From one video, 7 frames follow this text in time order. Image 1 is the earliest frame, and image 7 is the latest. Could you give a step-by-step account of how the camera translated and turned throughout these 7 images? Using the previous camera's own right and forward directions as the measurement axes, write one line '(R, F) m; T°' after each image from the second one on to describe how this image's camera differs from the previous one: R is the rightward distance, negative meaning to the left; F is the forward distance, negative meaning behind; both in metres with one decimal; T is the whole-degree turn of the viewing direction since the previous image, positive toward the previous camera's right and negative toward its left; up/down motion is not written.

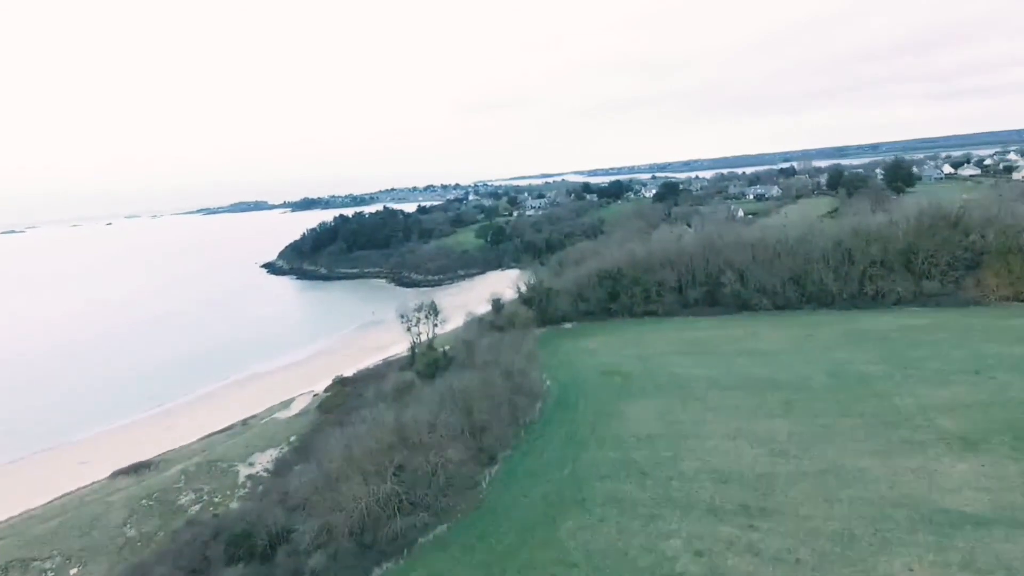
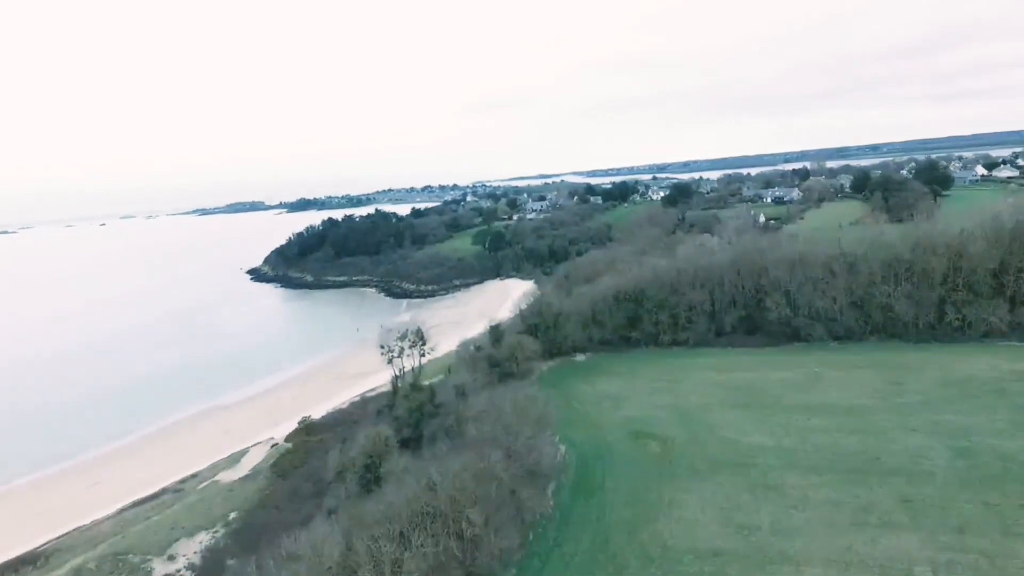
(-0.1, +5.3) m; 0°
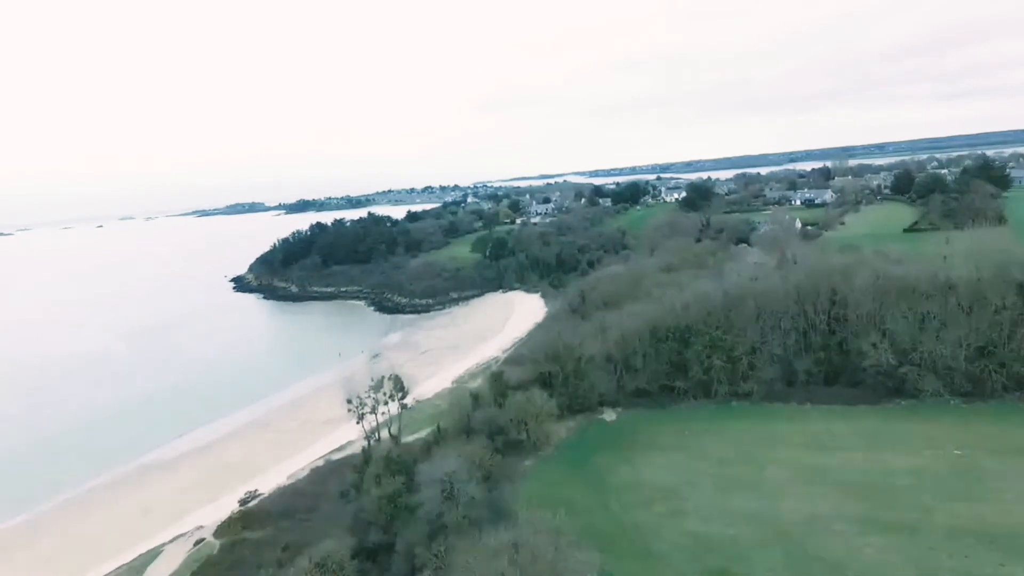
(-0.2, +6.3) m; 0°
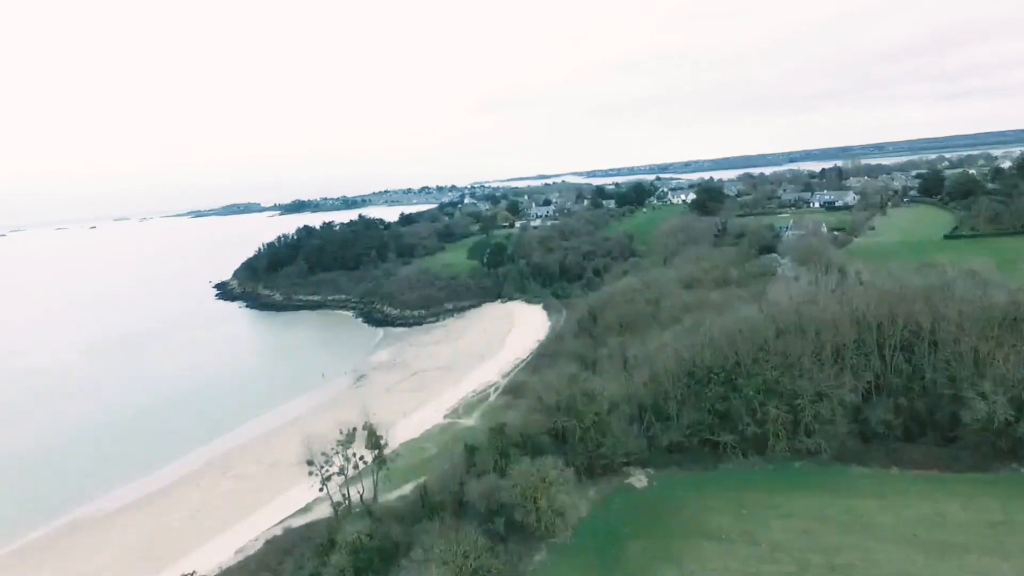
(-0.2, +4.2) m; 0°
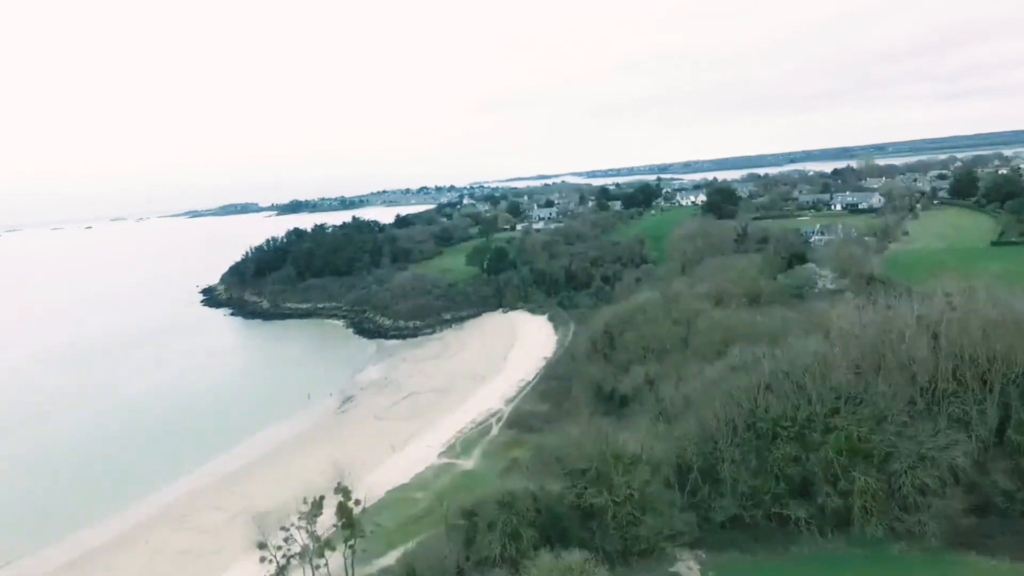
(-0.3, +3.7) m; 0°
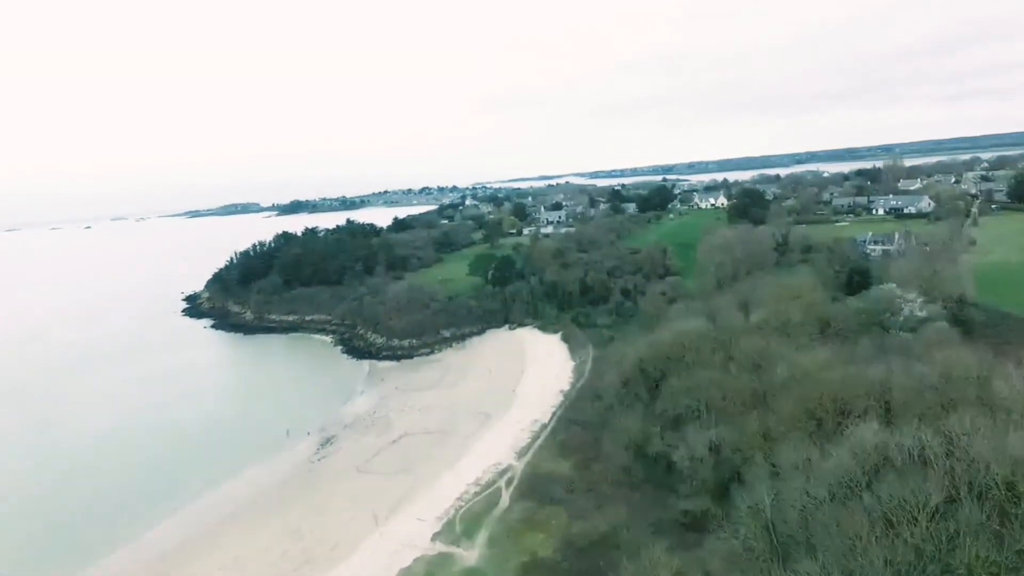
(-0.4, +5.3) m; 0°
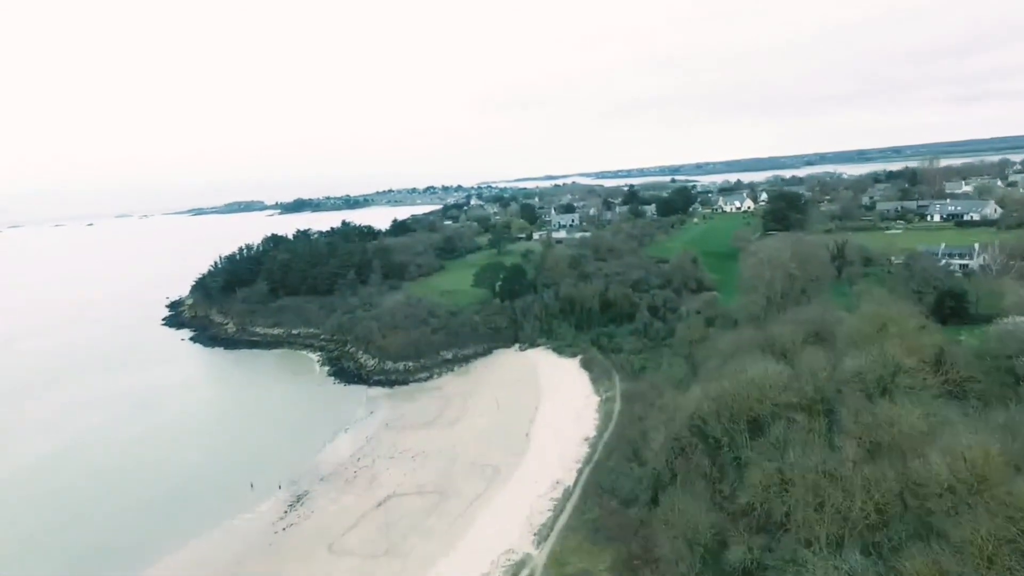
(-0.4, +5.3) m; 0°
